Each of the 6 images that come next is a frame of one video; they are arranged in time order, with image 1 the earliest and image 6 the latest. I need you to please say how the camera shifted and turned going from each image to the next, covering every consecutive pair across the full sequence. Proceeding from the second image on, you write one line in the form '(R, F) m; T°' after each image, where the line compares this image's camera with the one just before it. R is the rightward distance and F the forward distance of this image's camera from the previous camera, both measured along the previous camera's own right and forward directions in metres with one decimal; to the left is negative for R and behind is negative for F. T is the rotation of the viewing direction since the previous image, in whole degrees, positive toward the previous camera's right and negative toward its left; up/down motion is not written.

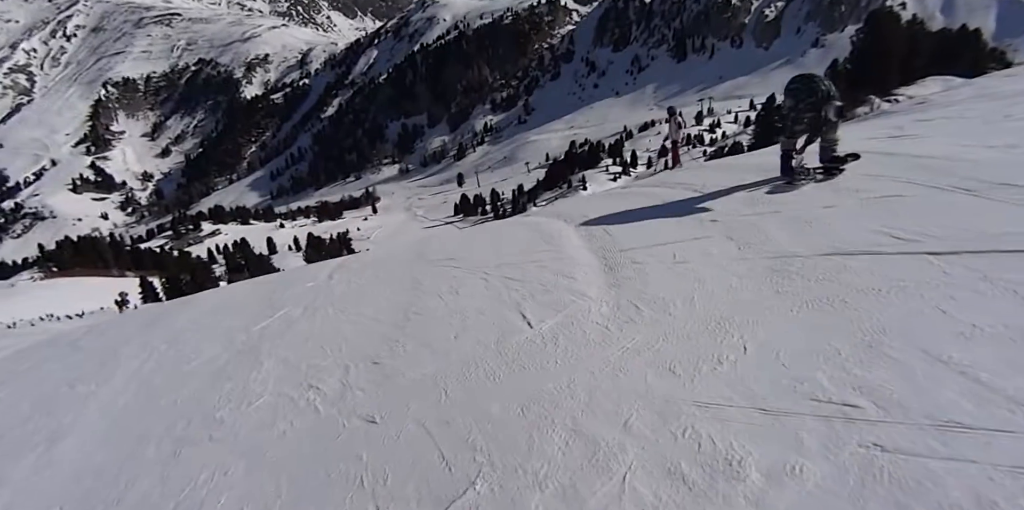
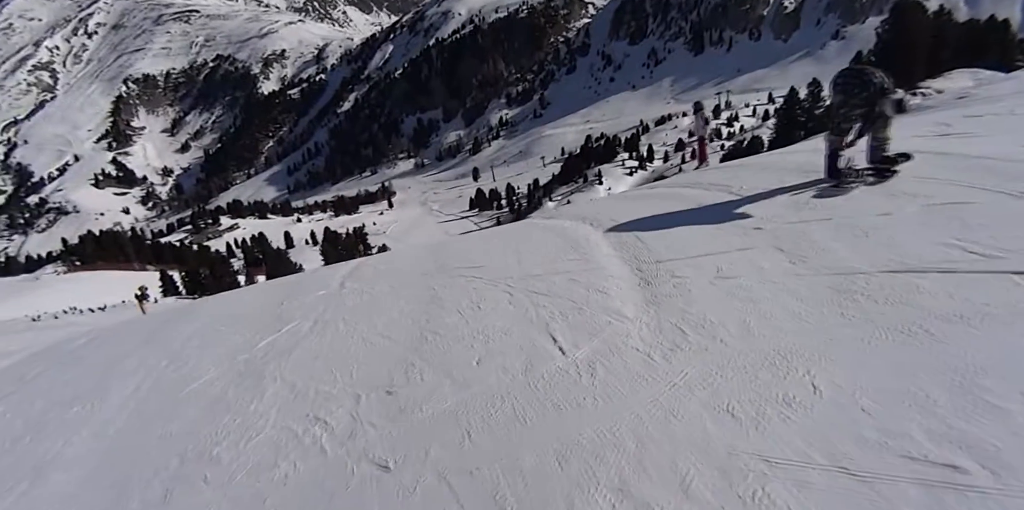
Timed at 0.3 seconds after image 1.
(-0.2, +0.5) m; -2°
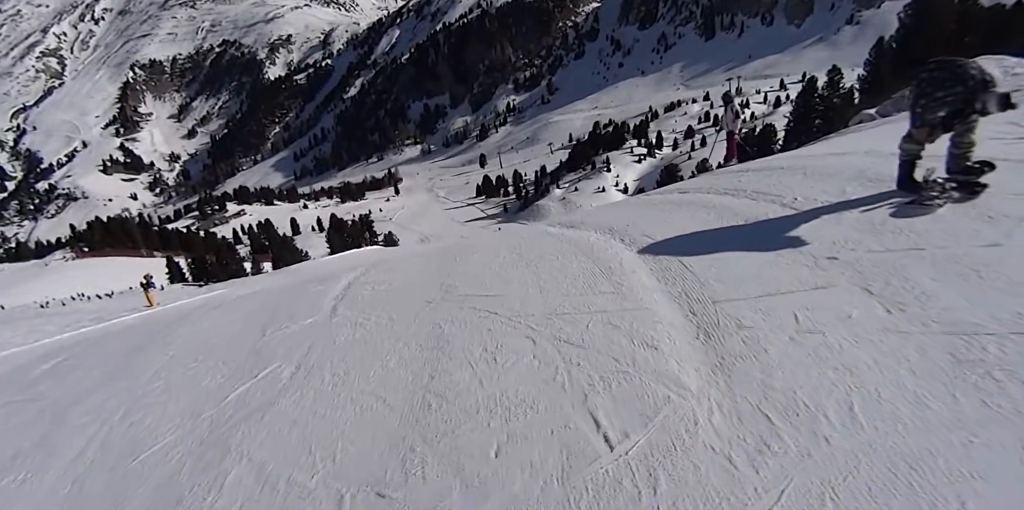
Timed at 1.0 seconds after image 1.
(-0.2, +1.1) m; -1°
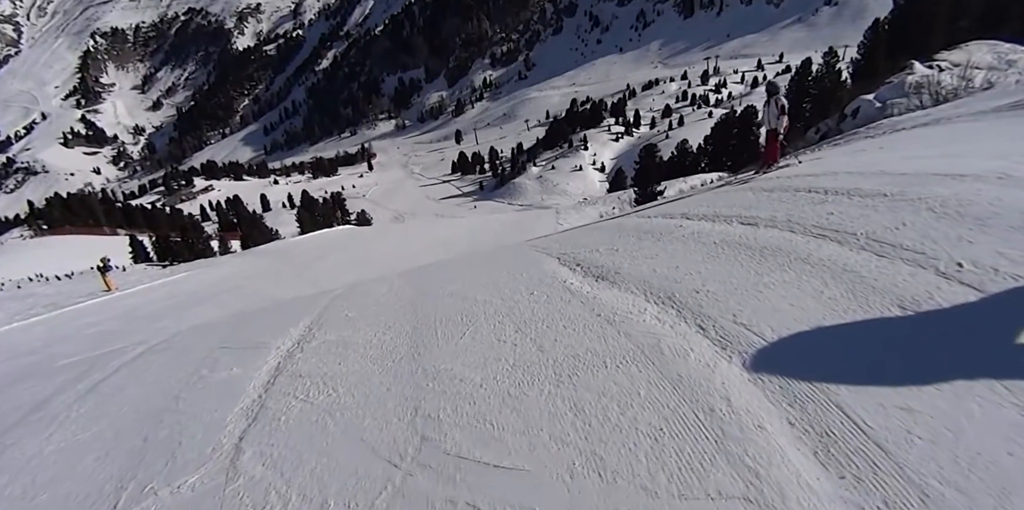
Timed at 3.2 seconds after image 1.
(-0.4, +2.7) m; +3°
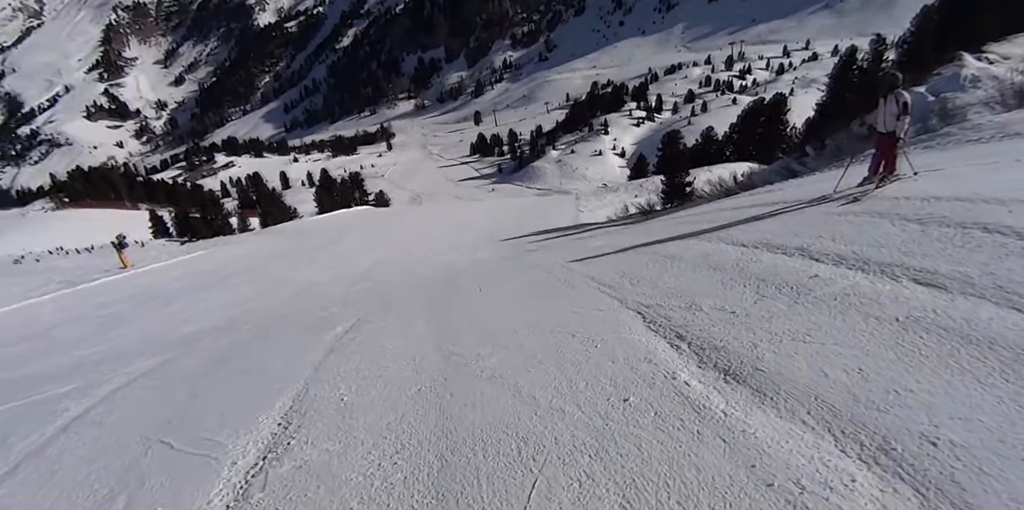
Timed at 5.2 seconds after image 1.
(-0.7, +2.3) m; -2°
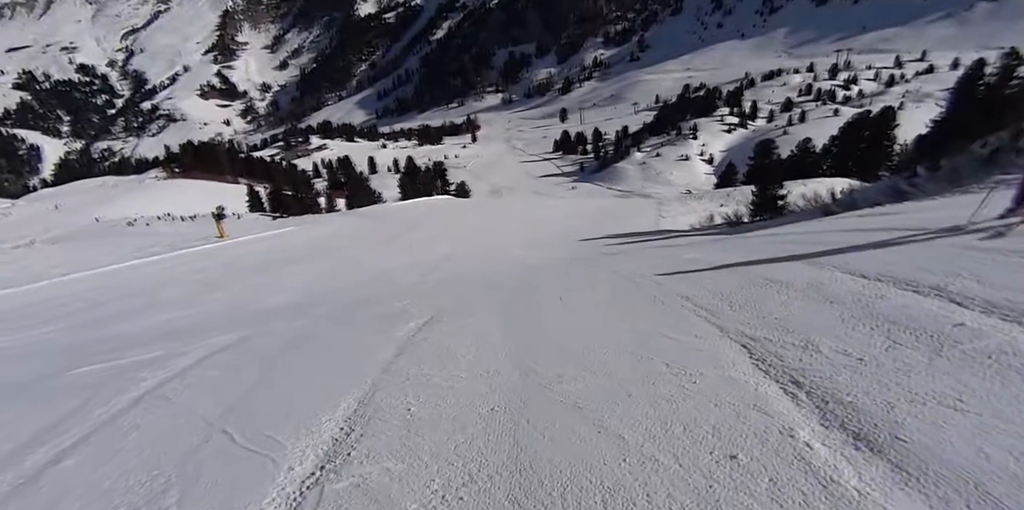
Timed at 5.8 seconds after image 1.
(-0.4, +0.6) m; -8°
